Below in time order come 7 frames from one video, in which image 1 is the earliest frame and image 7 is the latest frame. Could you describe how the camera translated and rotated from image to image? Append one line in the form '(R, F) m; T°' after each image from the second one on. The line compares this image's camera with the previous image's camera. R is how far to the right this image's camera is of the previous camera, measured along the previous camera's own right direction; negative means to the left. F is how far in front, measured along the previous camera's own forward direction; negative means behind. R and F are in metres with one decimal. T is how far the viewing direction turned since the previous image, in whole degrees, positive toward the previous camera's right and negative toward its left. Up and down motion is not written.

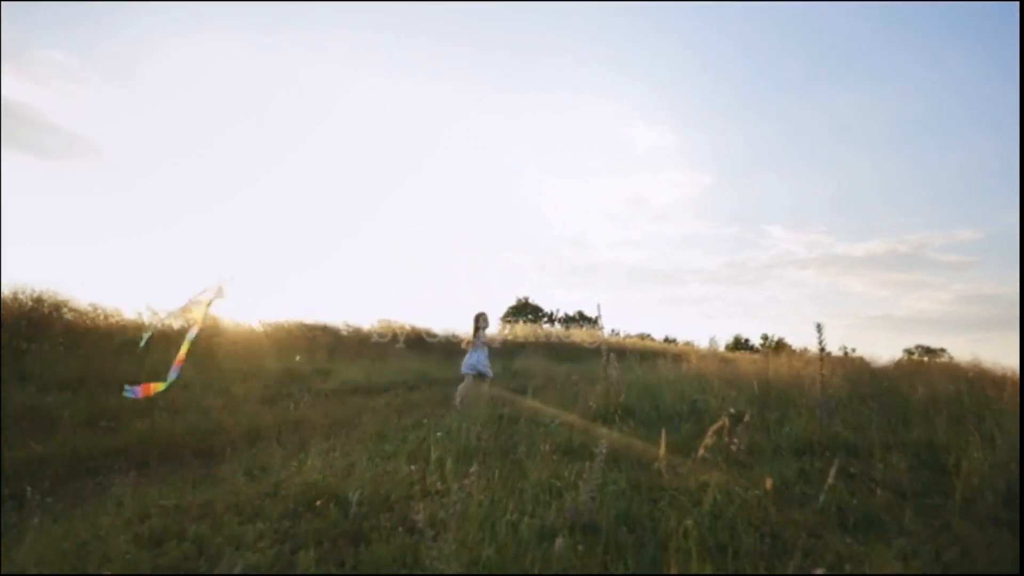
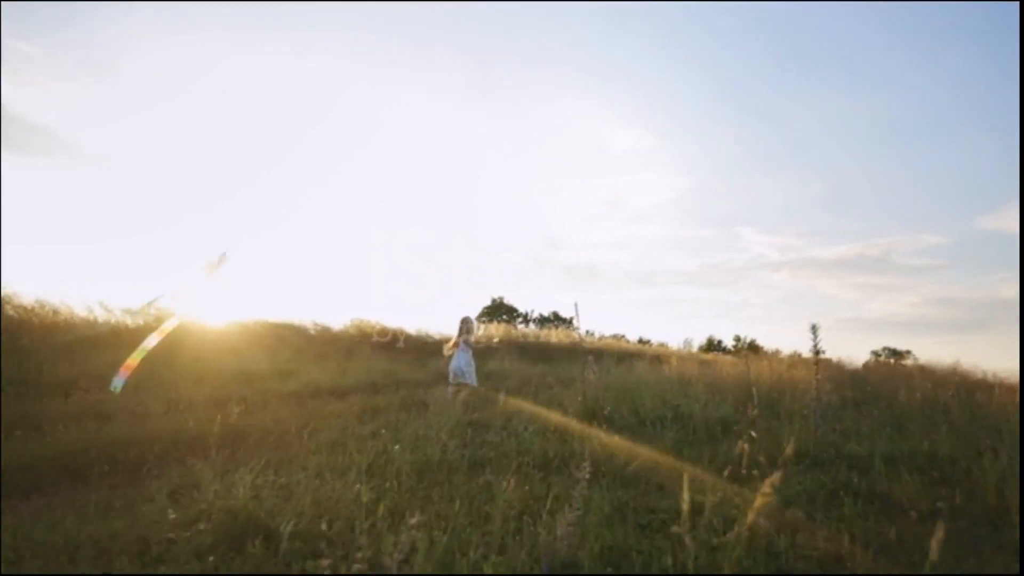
(0.0, +0.8) m; +2°
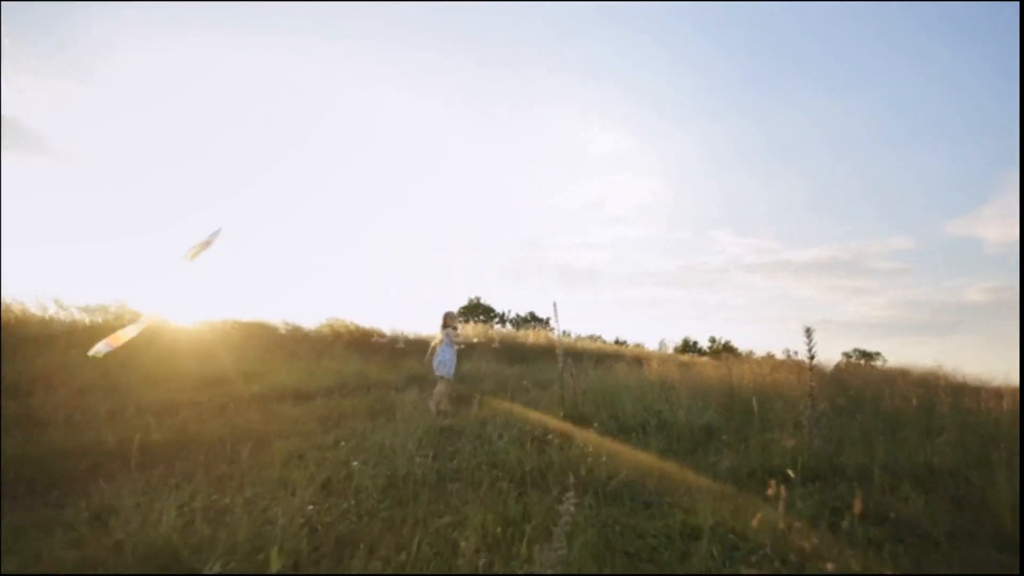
(0.0, +0.6) m; +2°
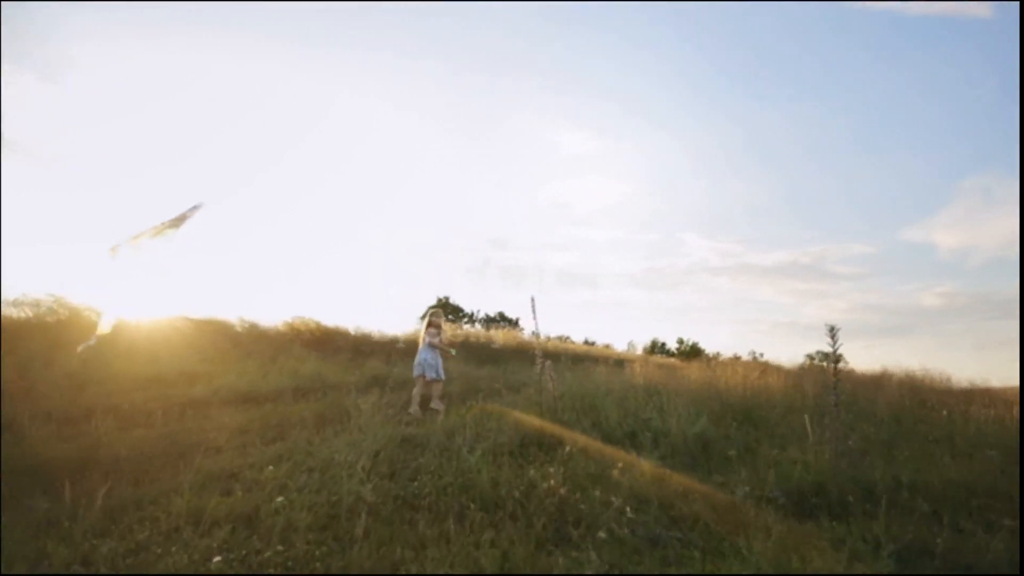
(0.0, +1.2) m; +2°
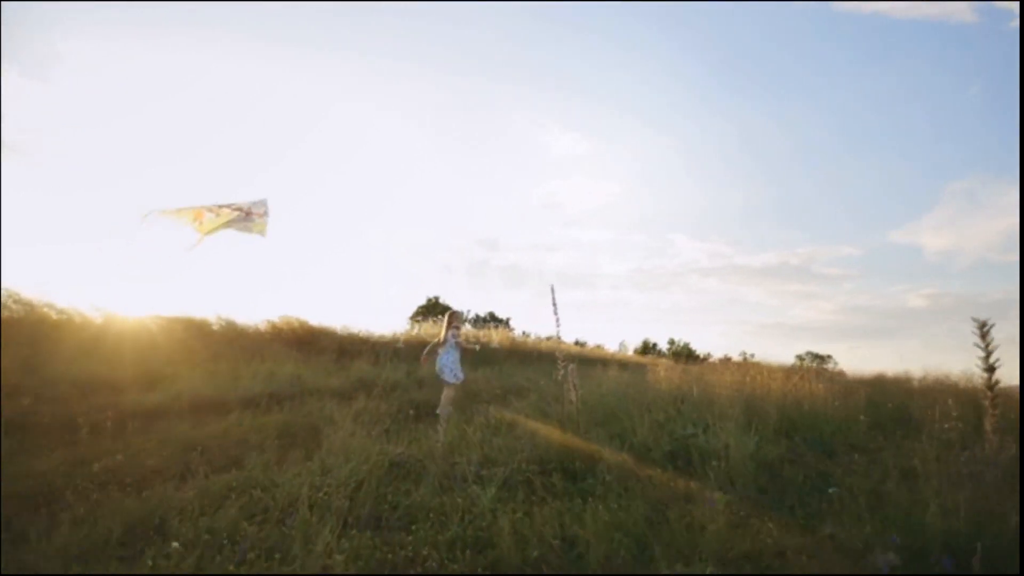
(-0.2, +1.7) m; +1°
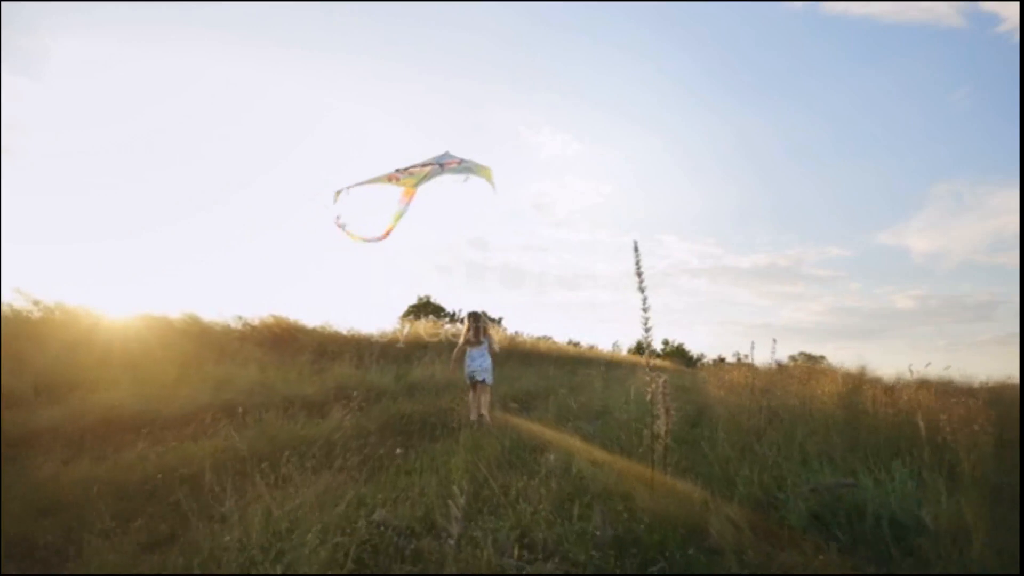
(-0.3, +2.9) m; +1°
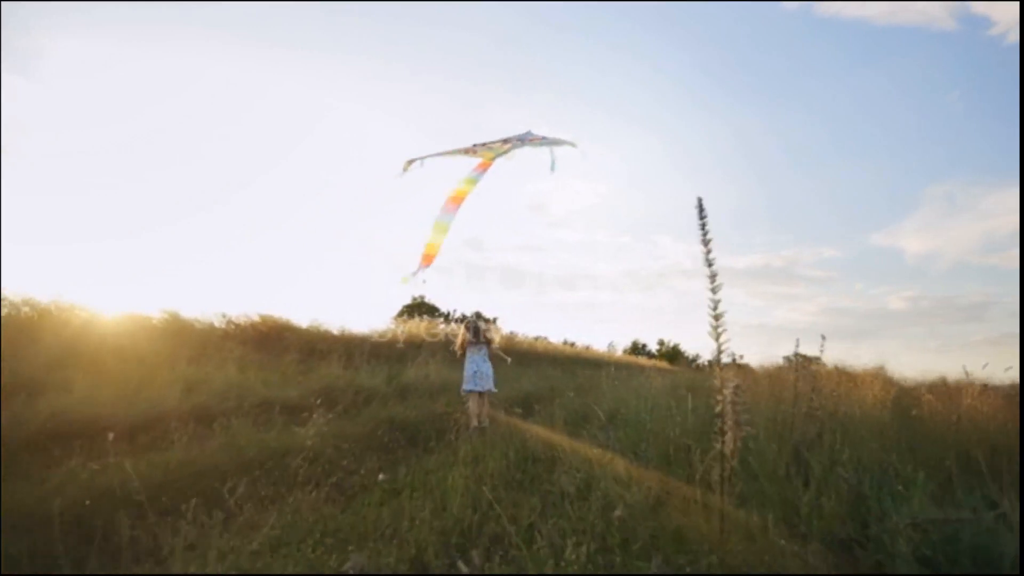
(-0.1, +1.1) m; 0°
